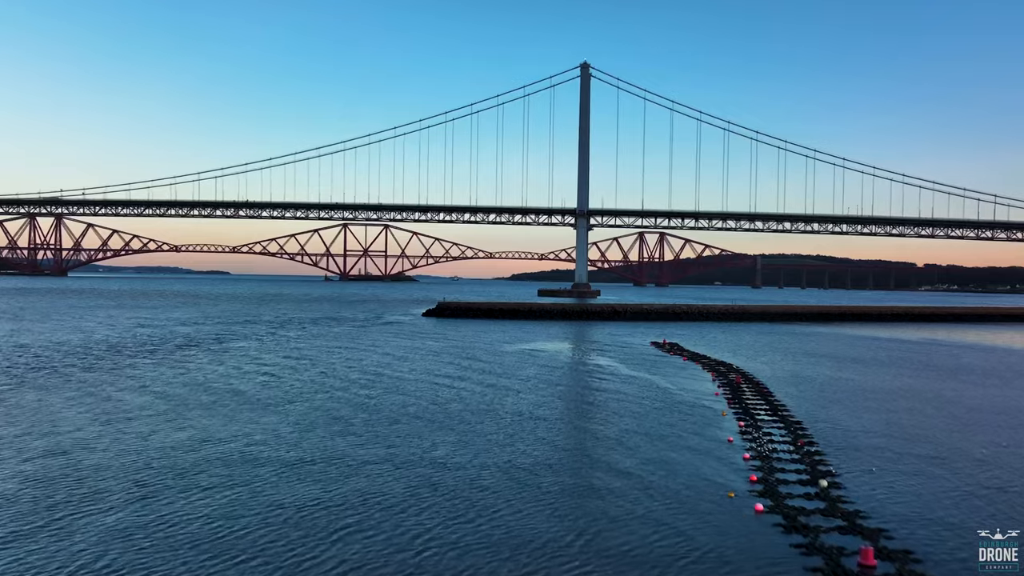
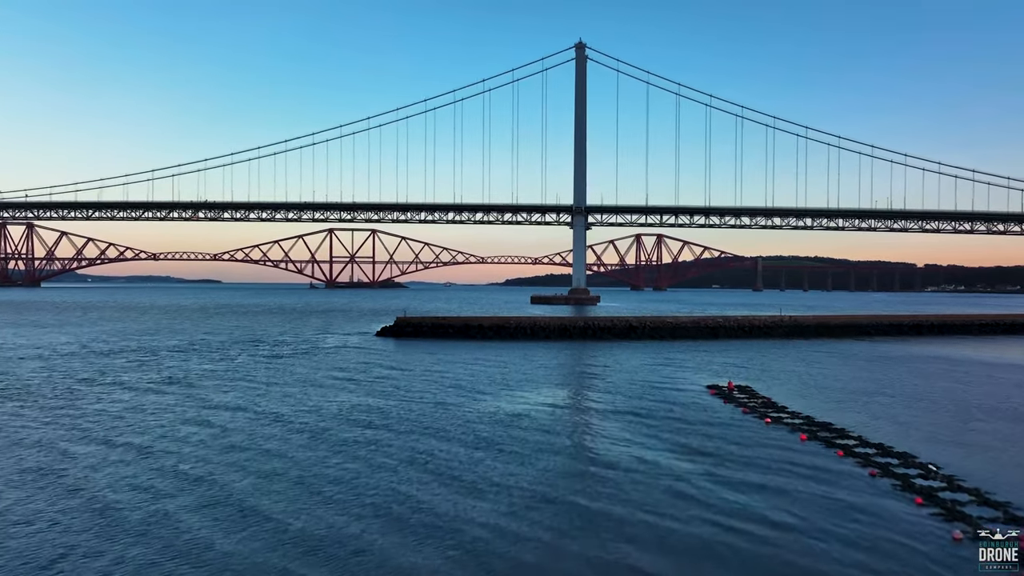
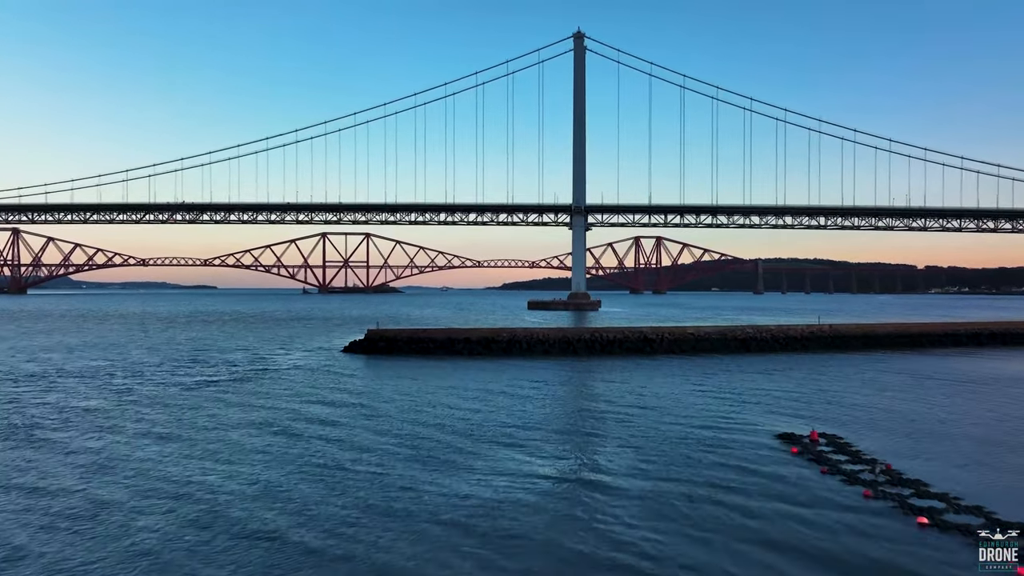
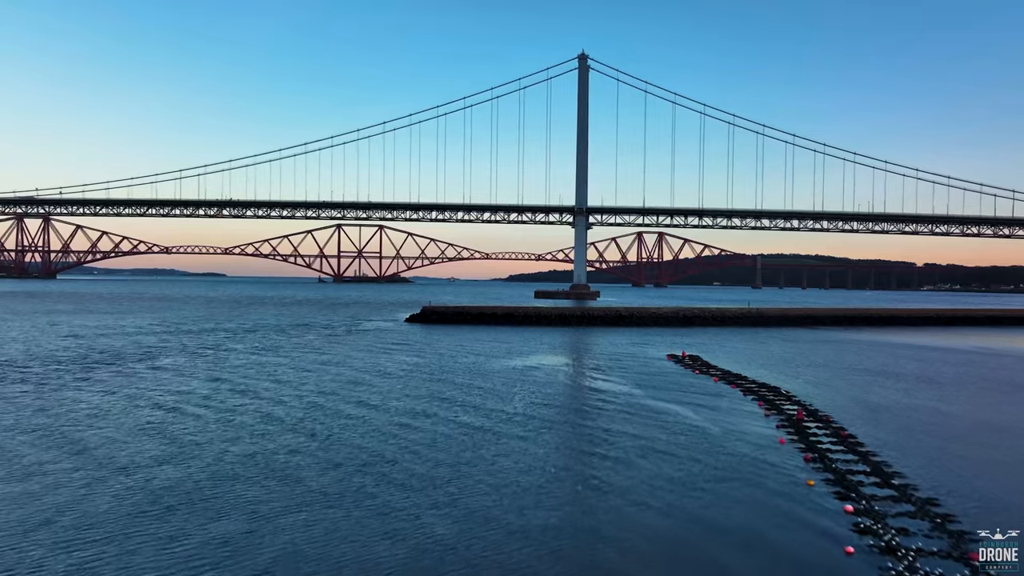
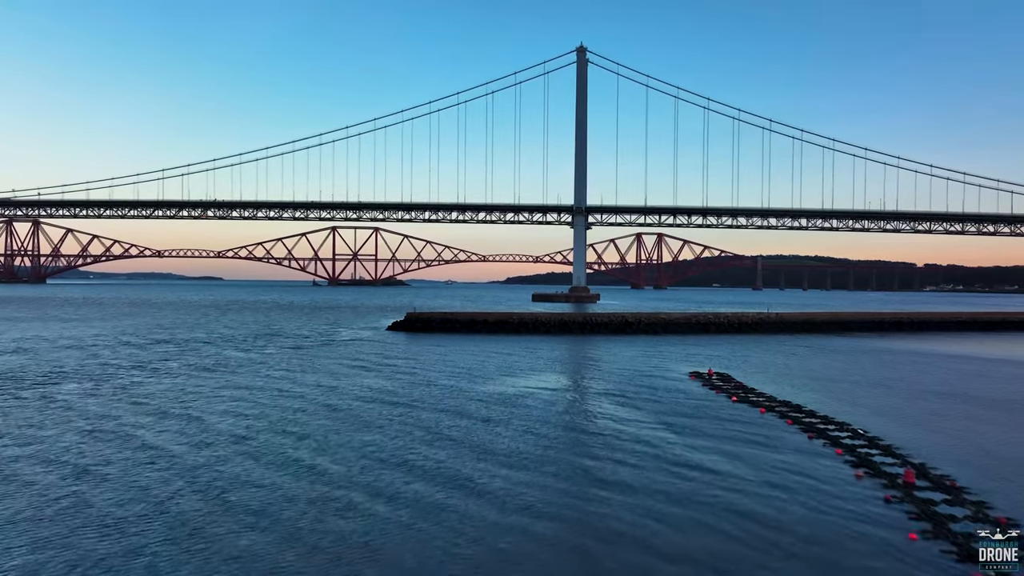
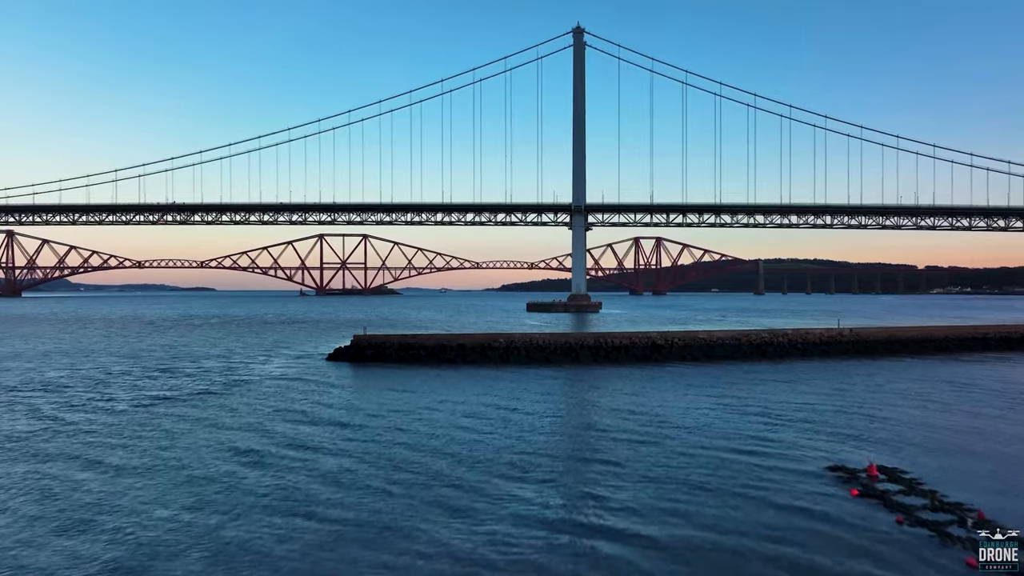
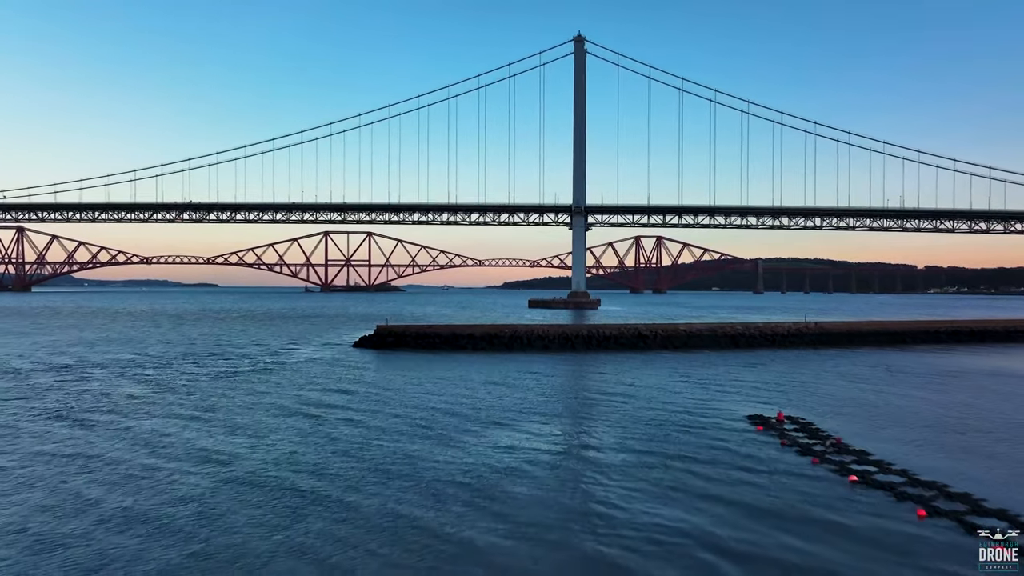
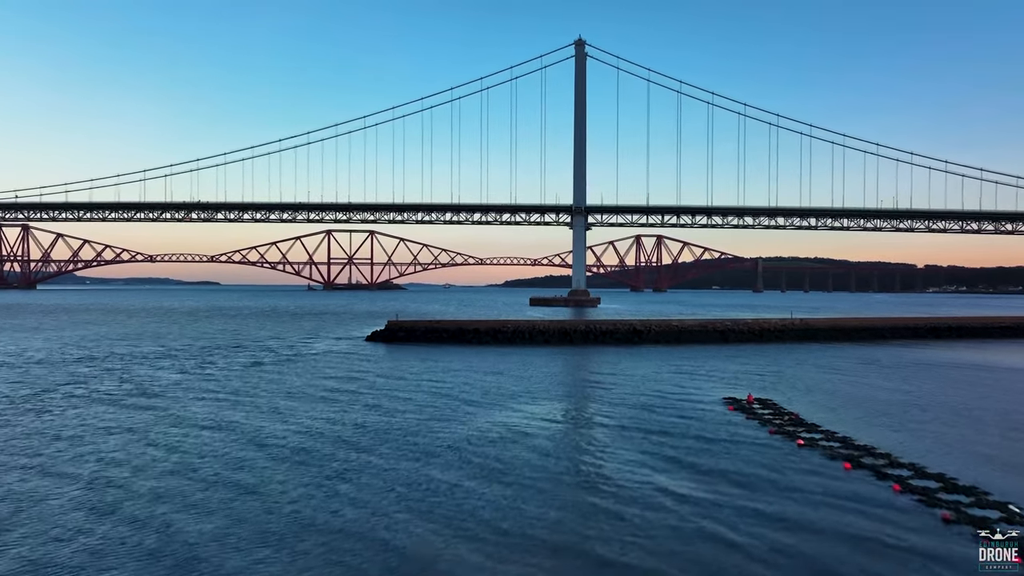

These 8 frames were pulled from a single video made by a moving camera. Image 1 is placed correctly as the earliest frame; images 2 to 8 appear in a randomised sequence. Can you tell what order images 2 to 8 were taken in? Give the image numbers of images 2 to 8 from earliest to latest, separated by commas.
4, 5, 2, 8, 7, 3, 6
